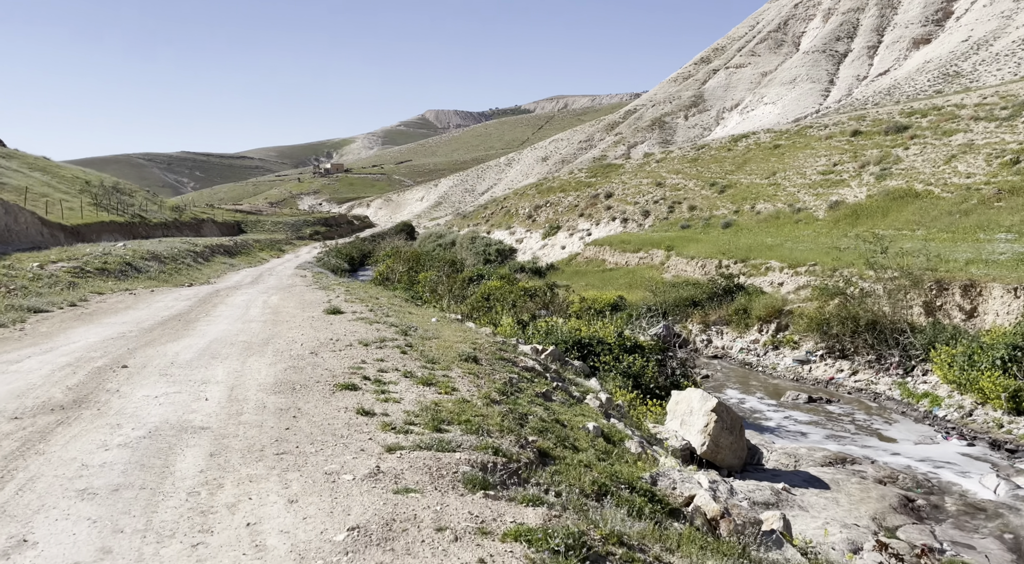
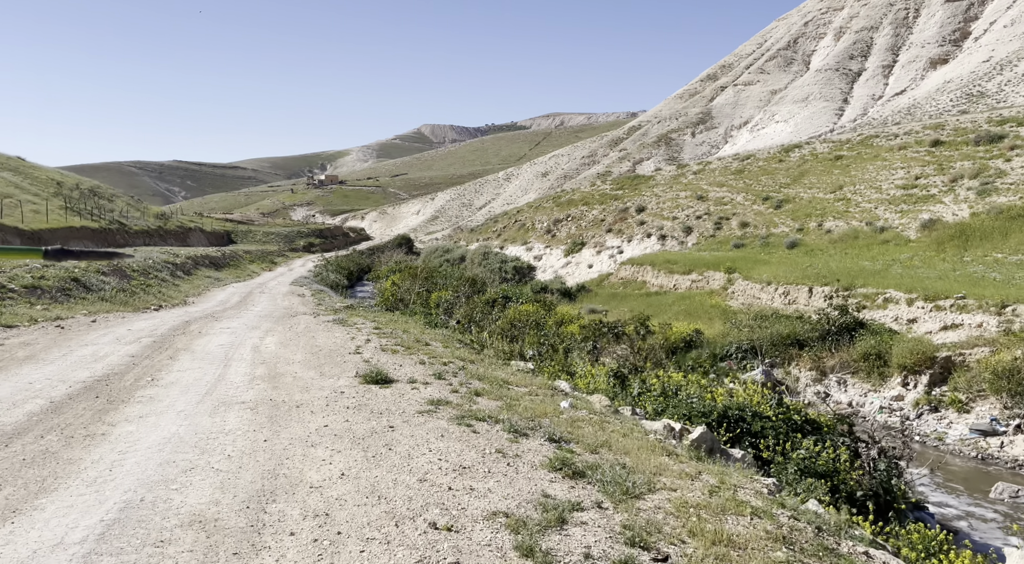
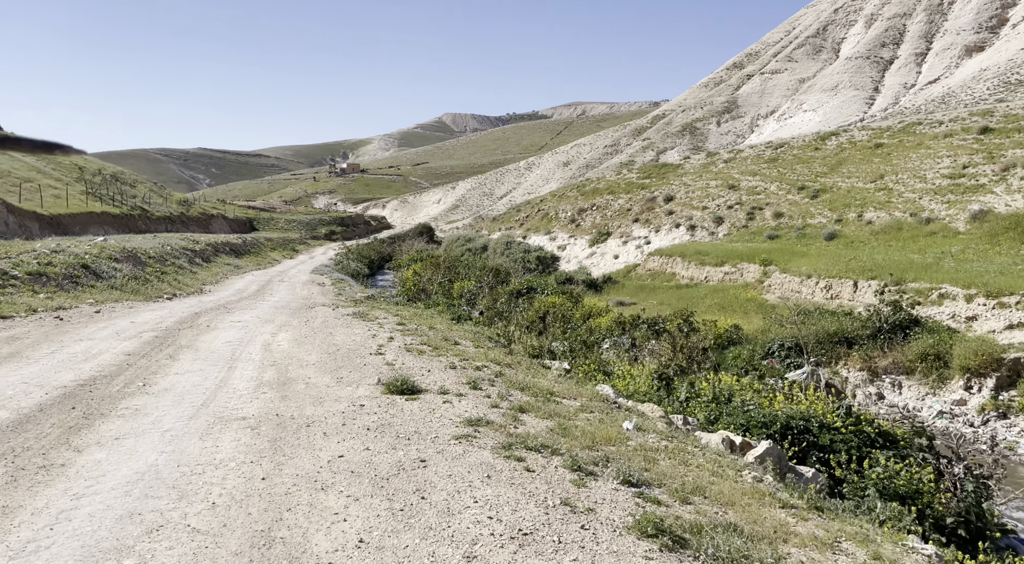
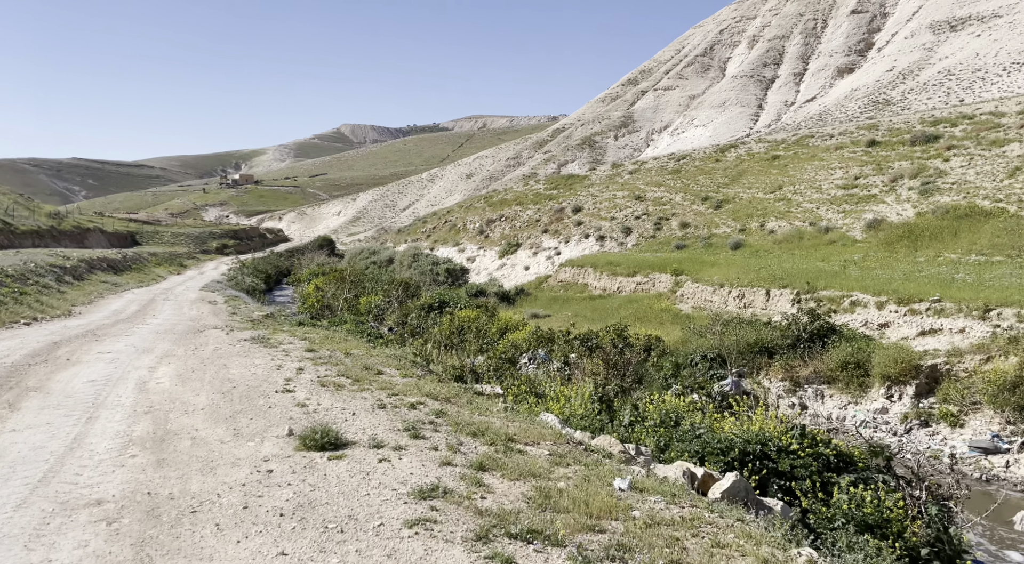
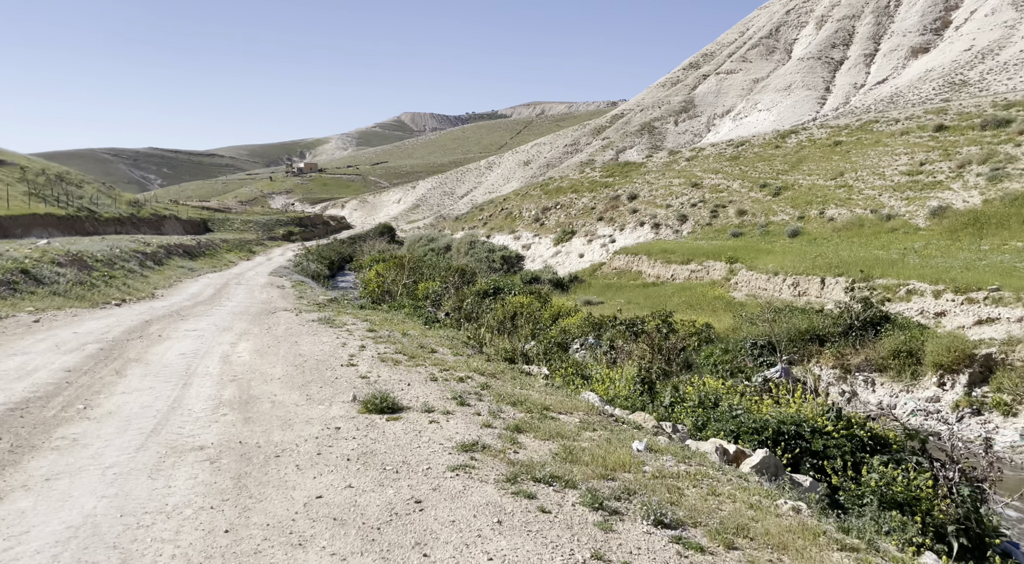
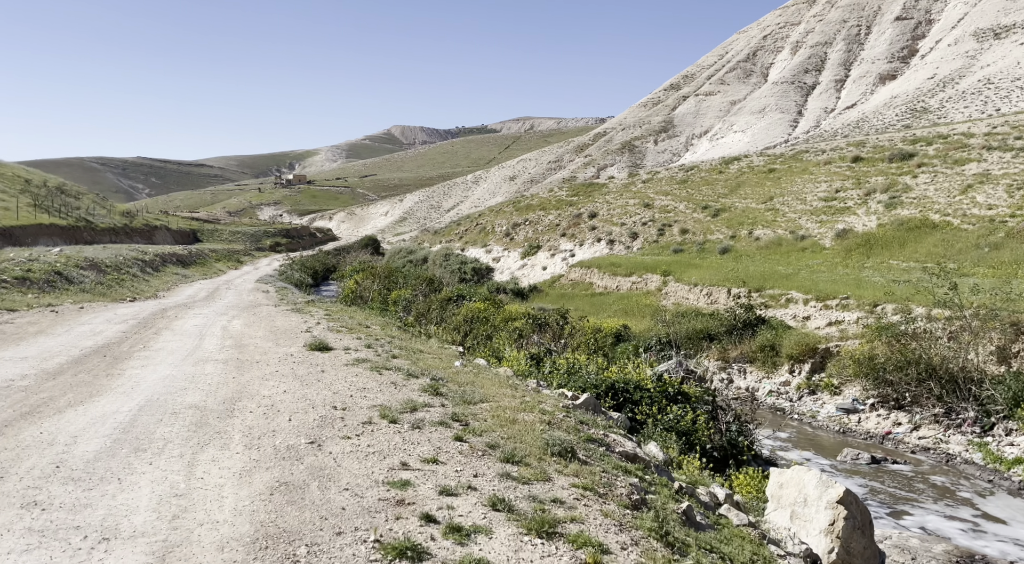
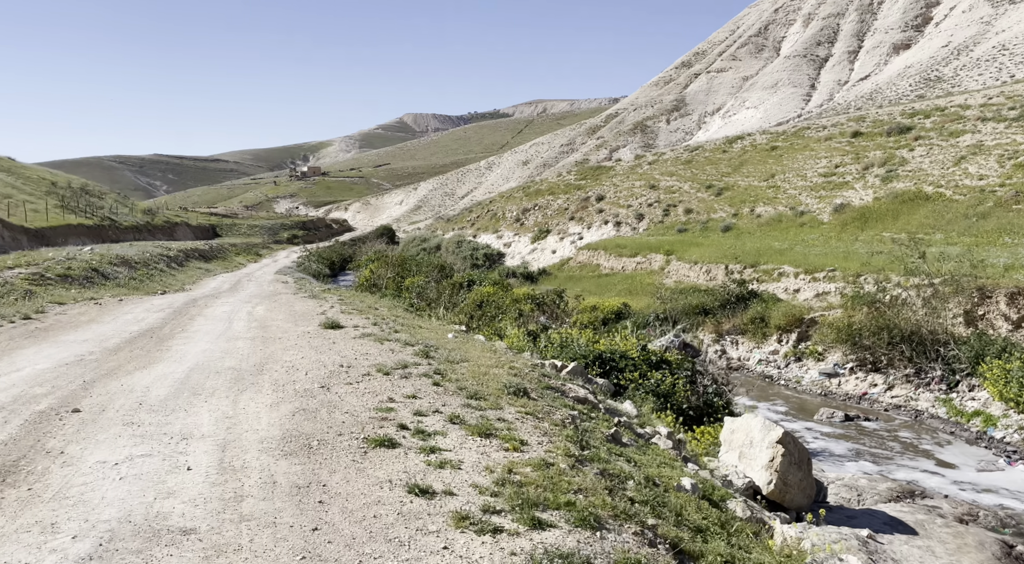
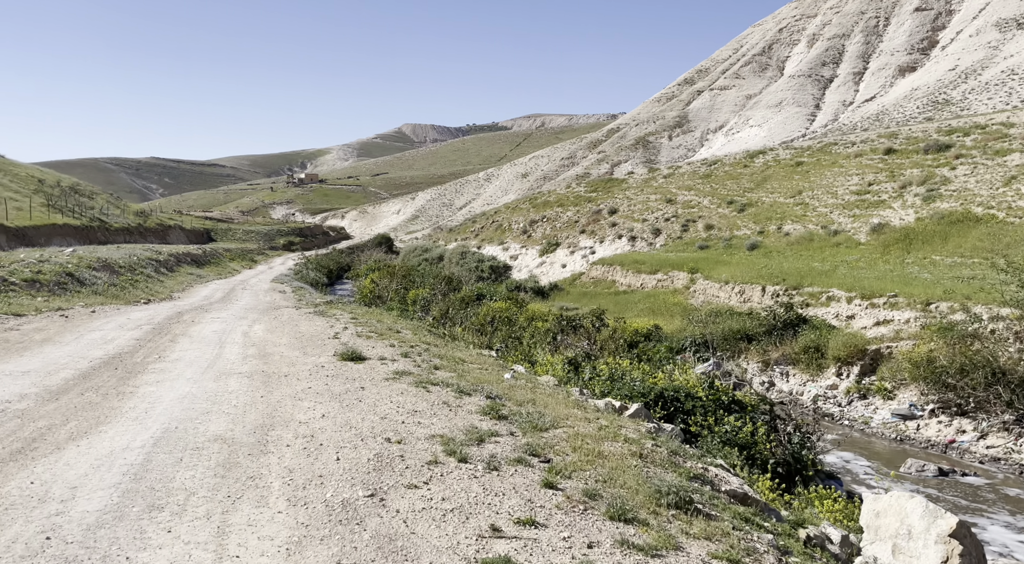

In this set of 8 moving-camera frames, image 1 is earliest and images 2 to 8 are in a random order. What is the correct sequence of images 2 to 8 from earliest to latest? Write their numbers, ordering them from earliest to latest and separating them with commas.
7, 6, 8, 2, 3, 5, 4
